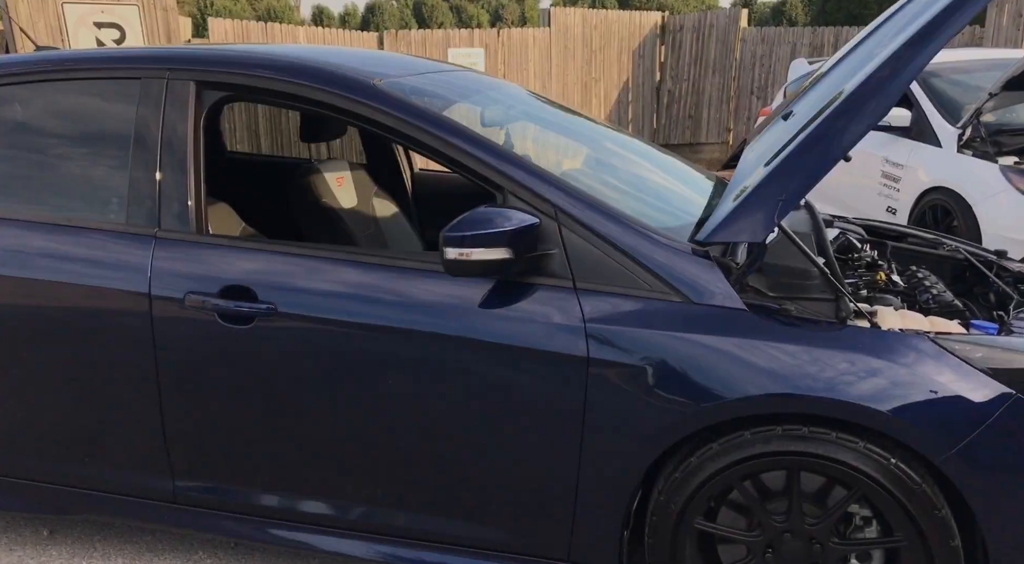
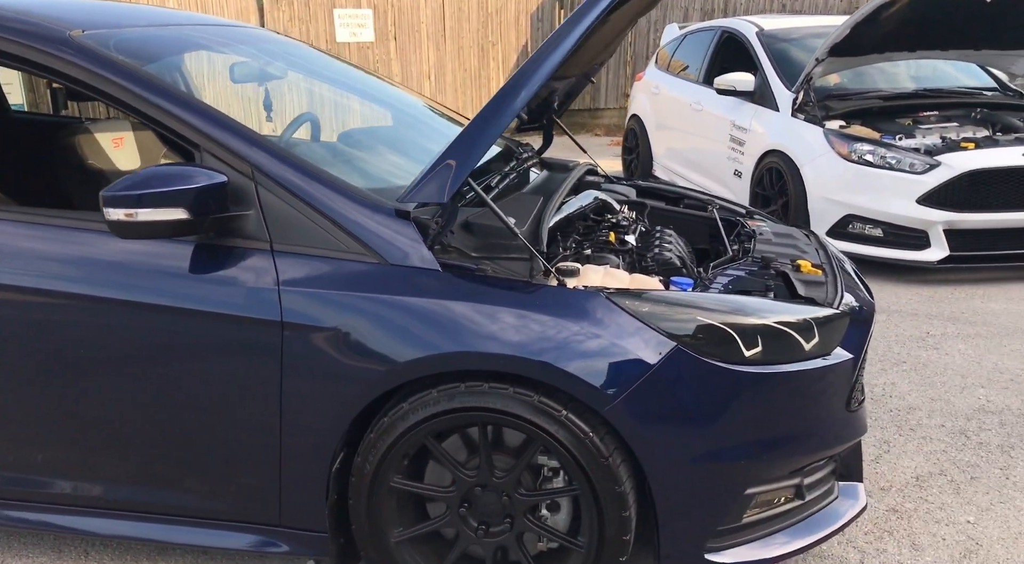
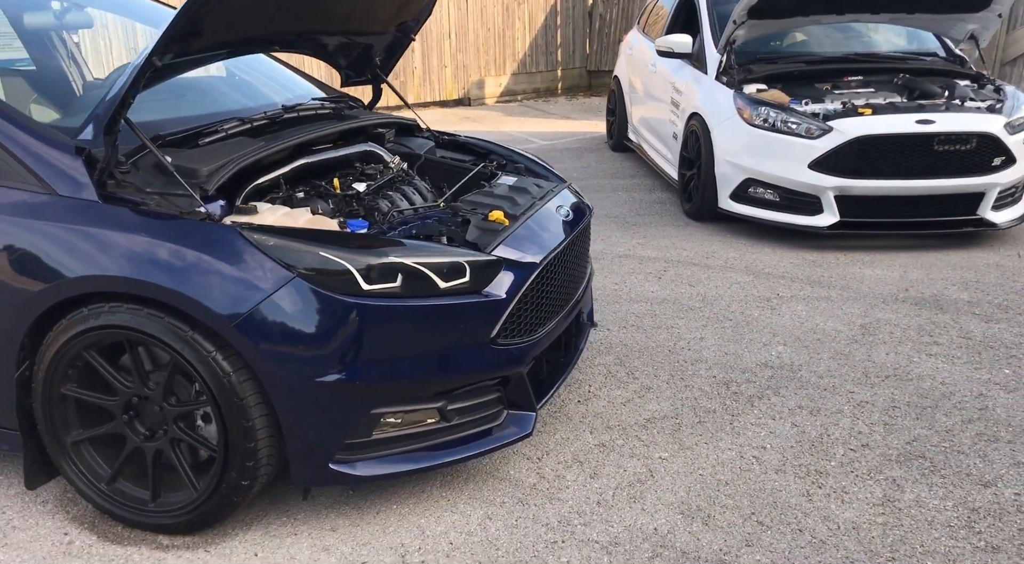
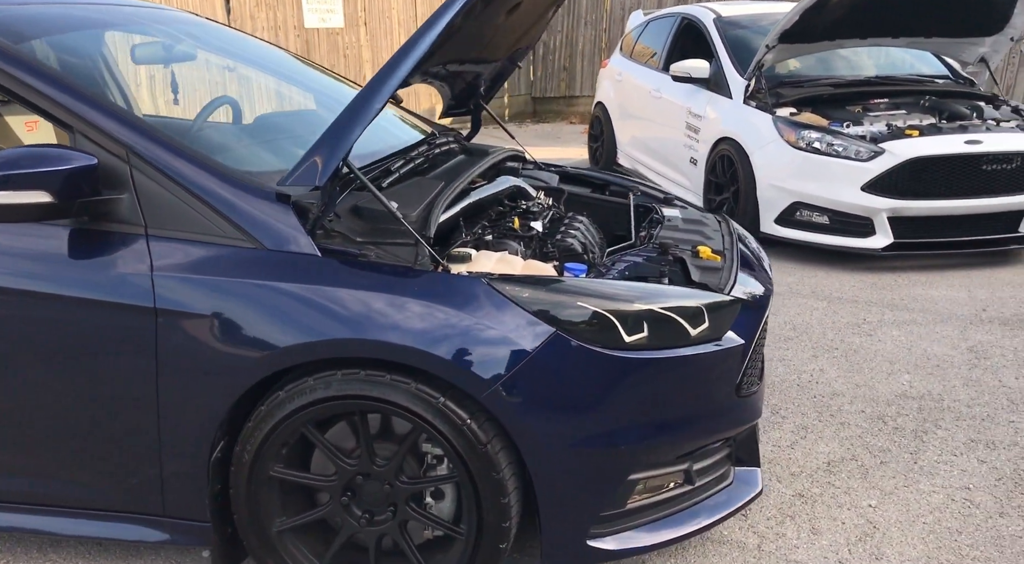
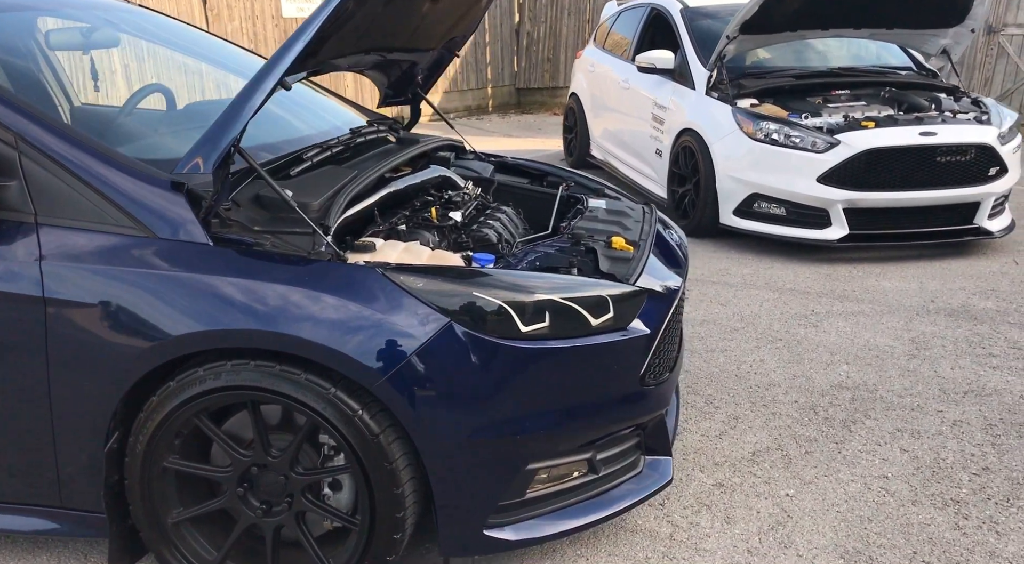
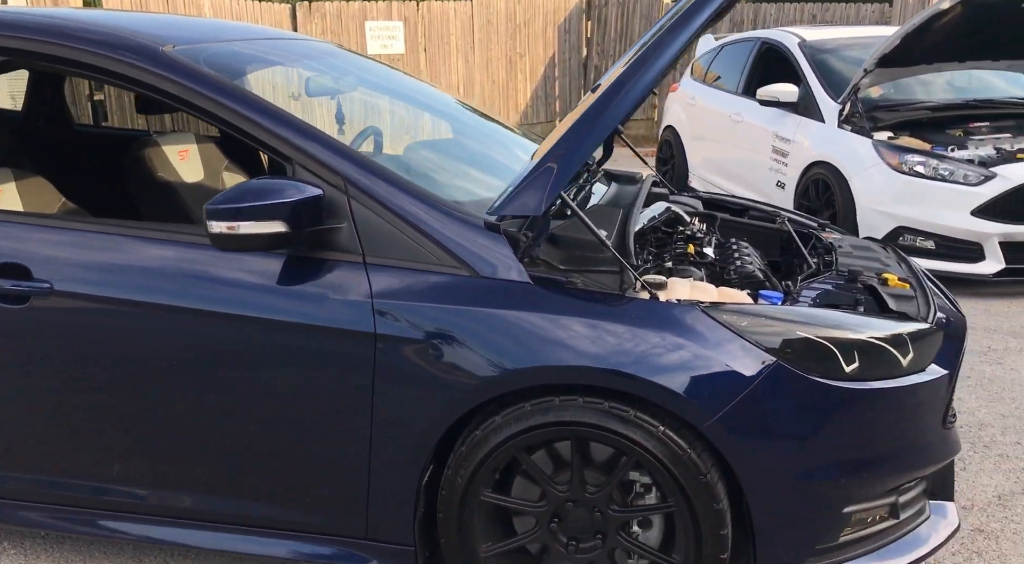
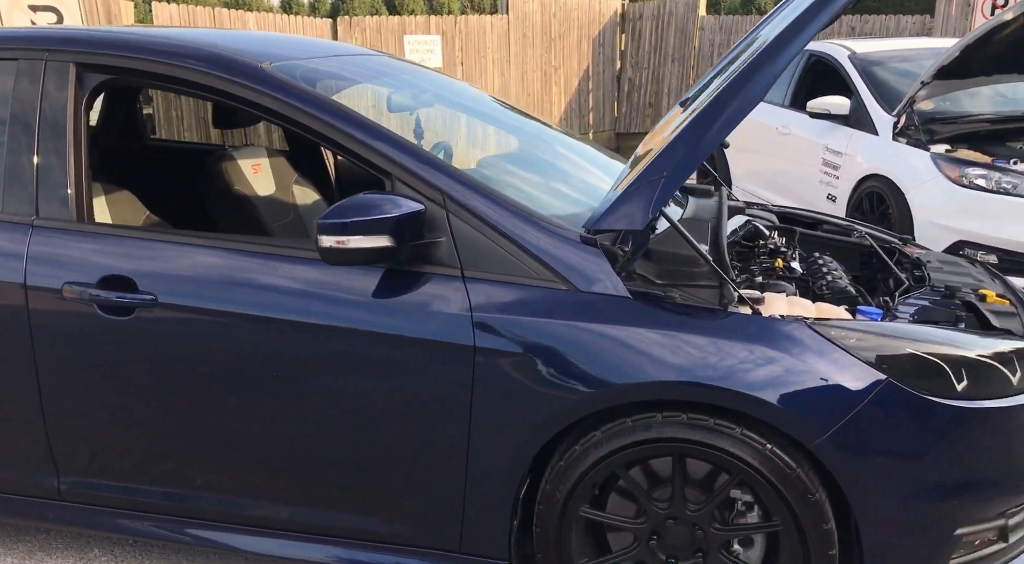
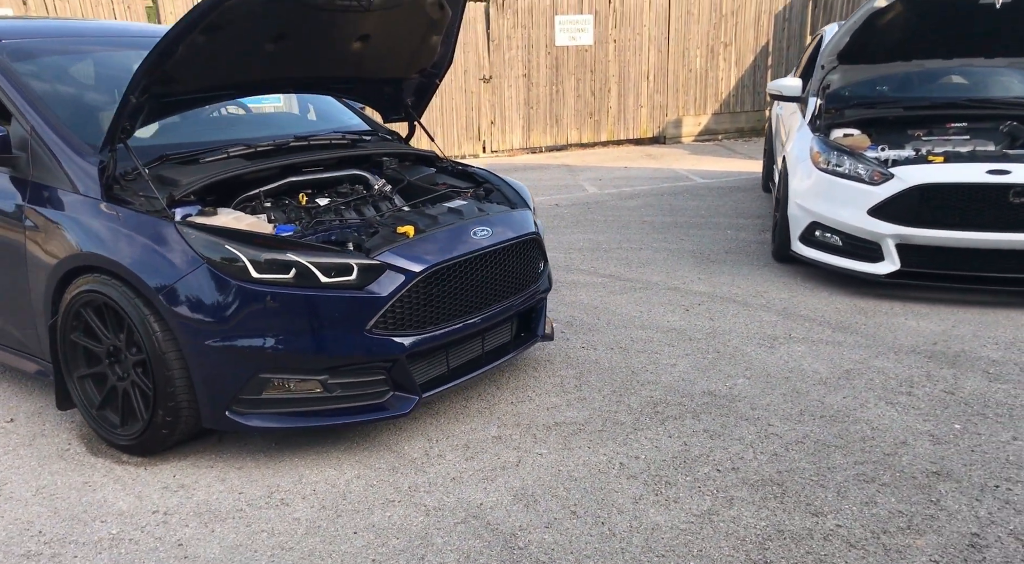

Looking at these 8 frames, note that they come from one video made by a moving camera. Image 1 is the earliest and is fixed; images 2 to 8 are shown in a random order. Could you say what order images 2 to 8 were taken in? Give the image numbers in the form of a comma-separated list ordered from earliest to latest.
7, 6, 2, 4, 5, 3, 8
